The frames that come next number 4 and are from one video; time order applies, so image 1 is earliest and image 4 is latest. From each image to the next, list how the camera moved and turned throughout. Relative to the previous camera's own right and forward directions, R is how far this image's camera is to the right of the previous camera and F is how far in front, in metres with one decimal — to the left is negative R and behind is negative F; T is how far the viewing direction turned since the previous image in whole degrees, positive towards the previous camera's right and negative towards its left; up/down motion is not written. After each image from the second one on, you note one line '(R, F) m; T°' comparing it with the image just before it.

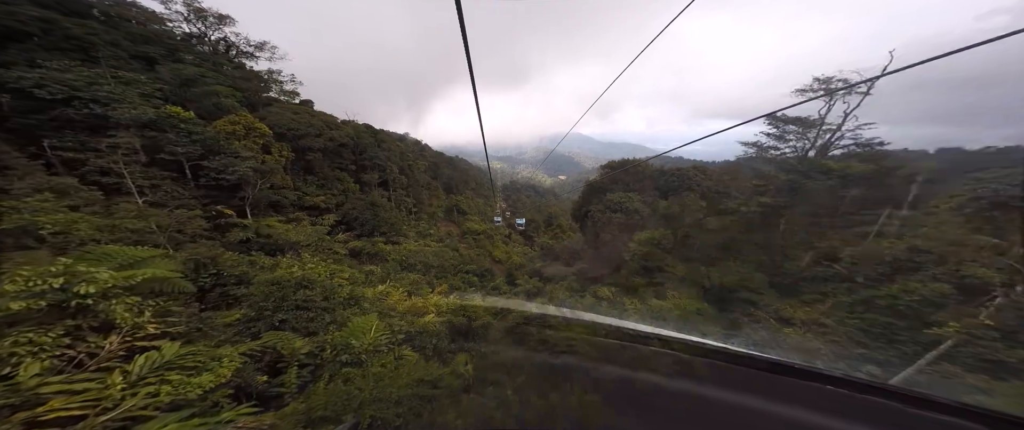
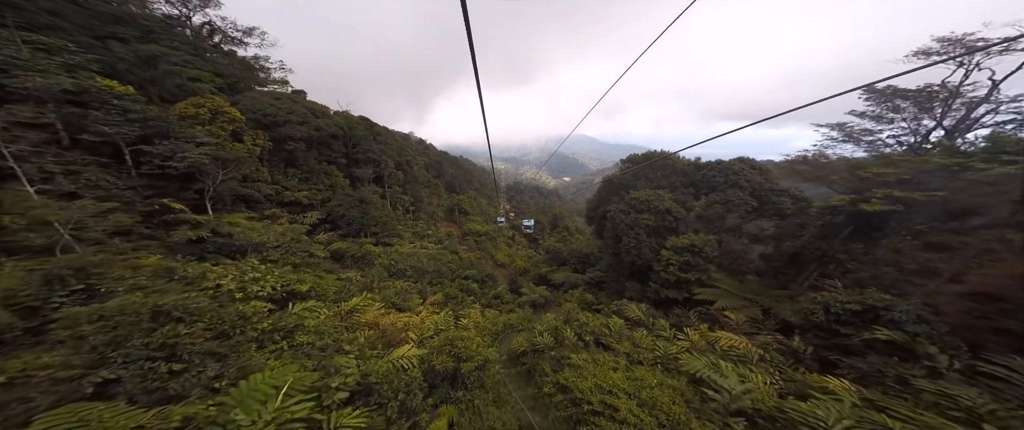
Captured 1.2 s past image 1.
(0.0, +1.4) m; -1°
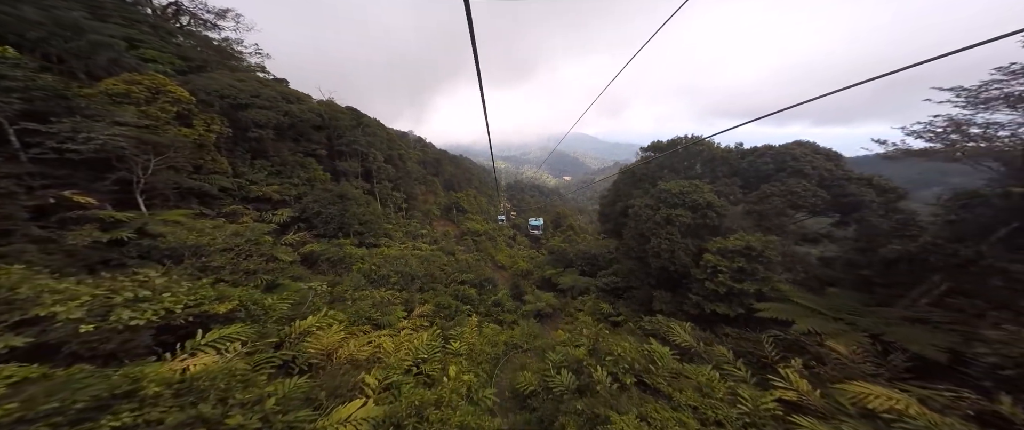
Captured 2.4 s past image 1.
(-0.1, +1.4) m; 0°
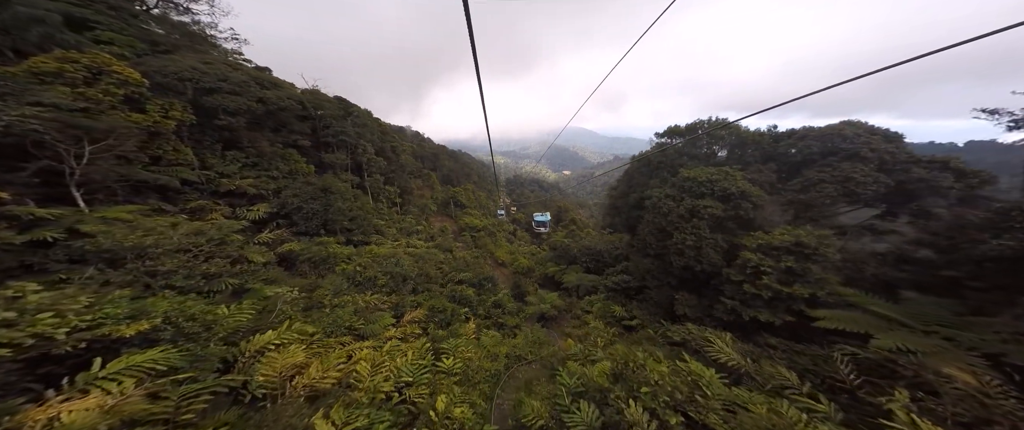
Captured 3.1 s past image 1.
(0.0, +0.8) m; 0°
